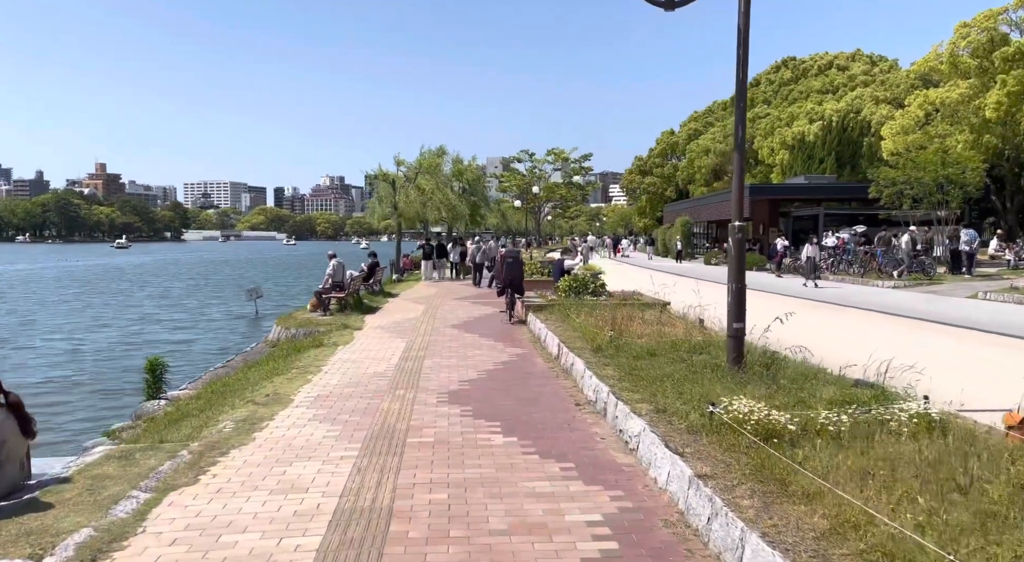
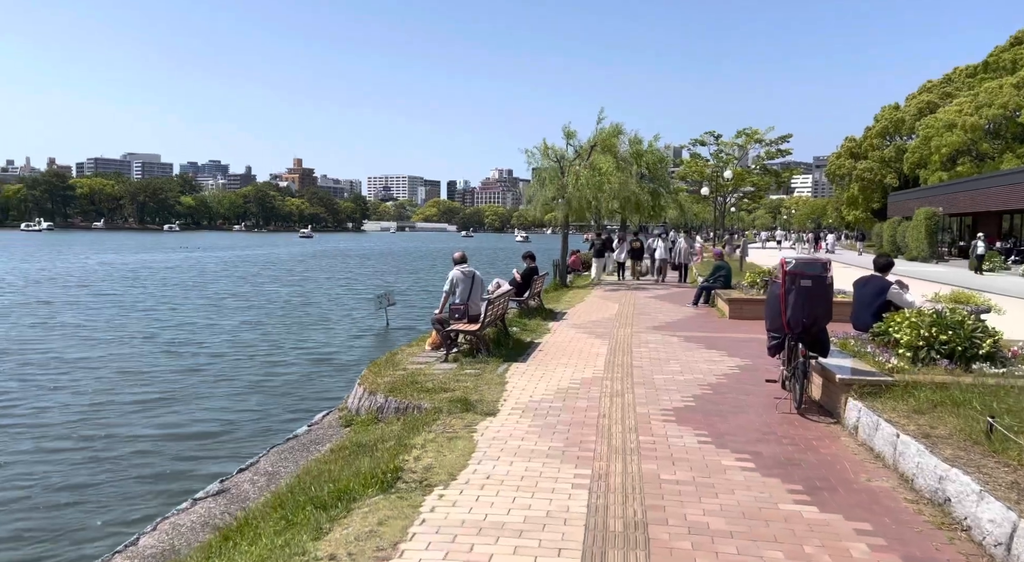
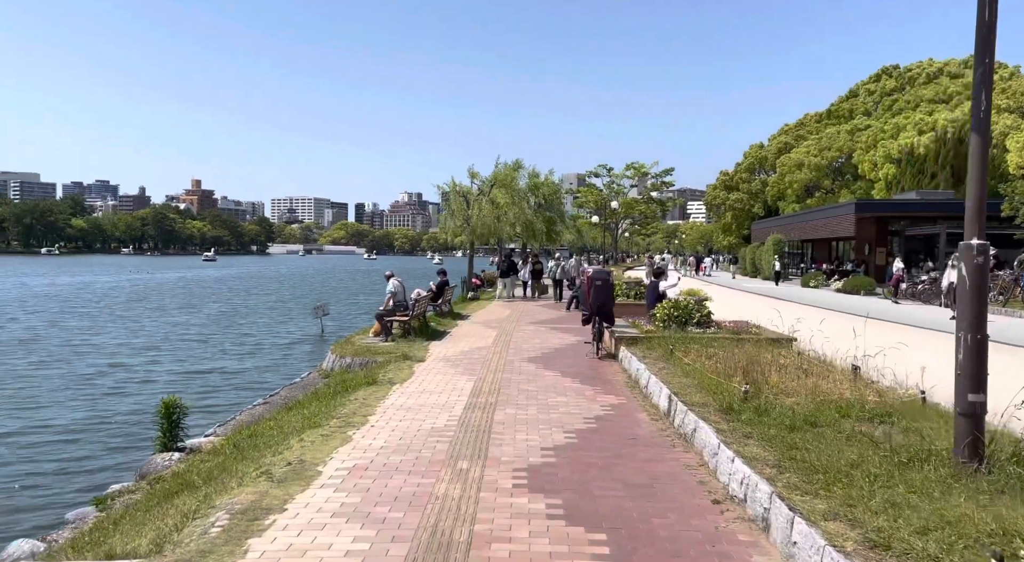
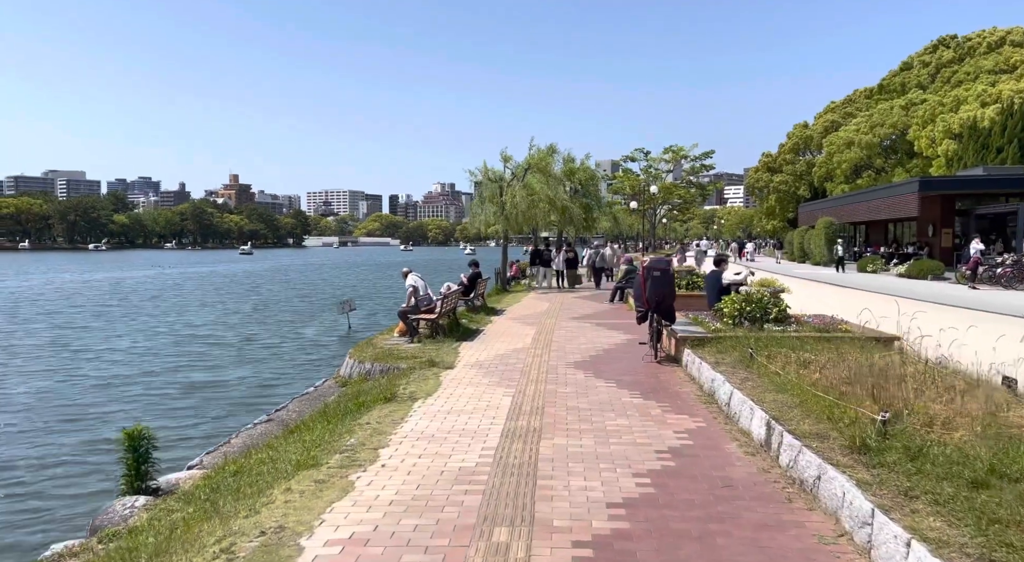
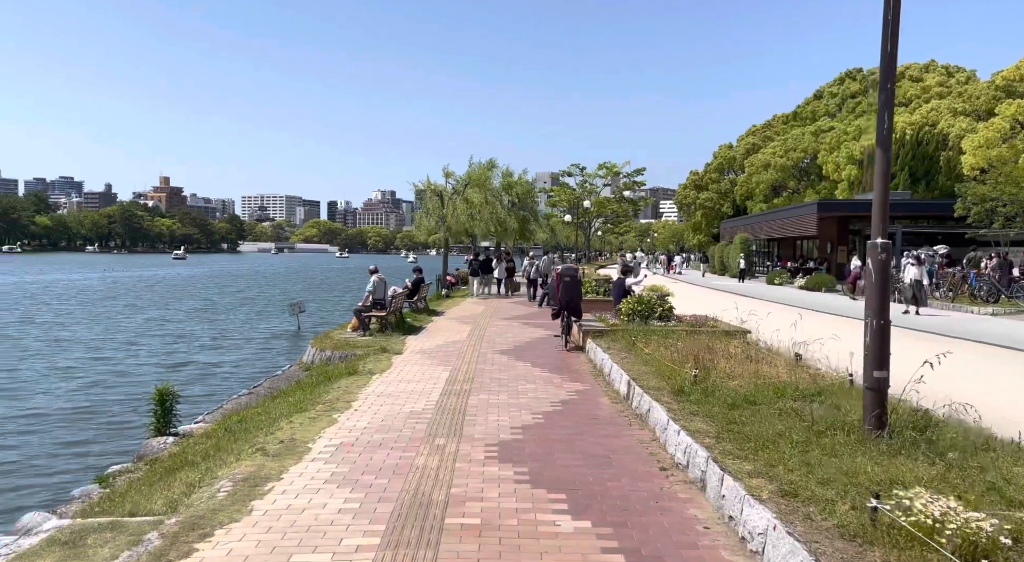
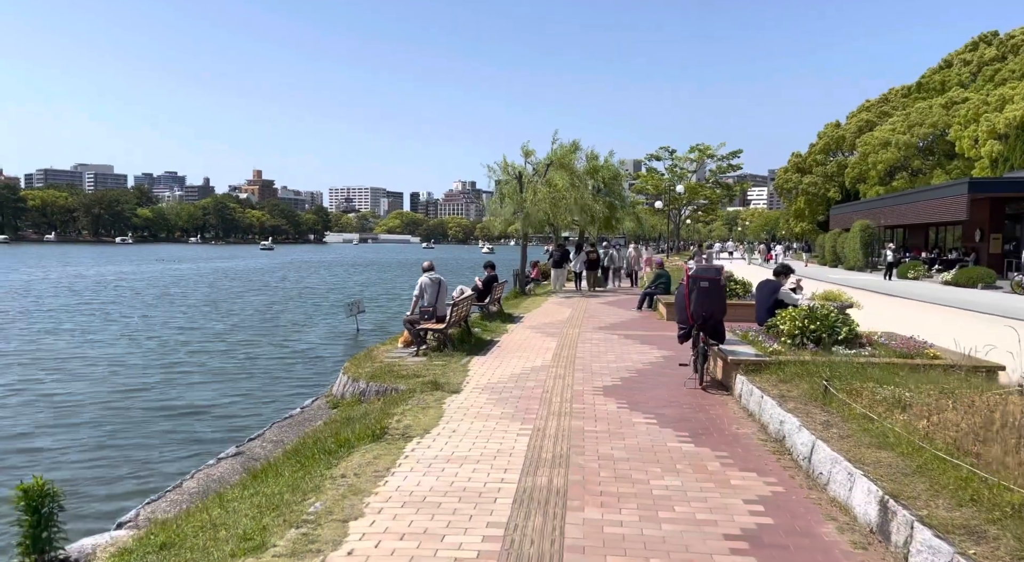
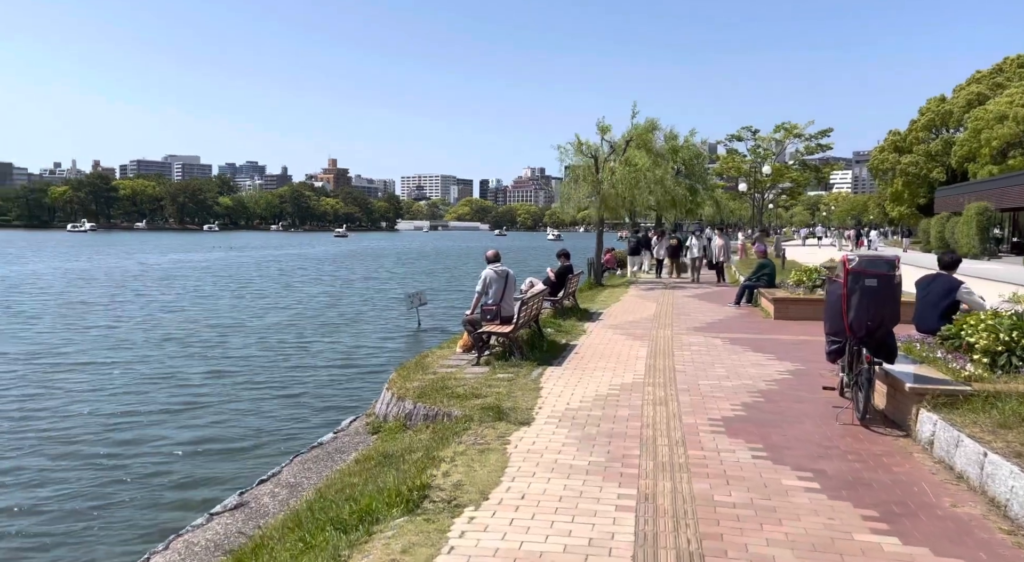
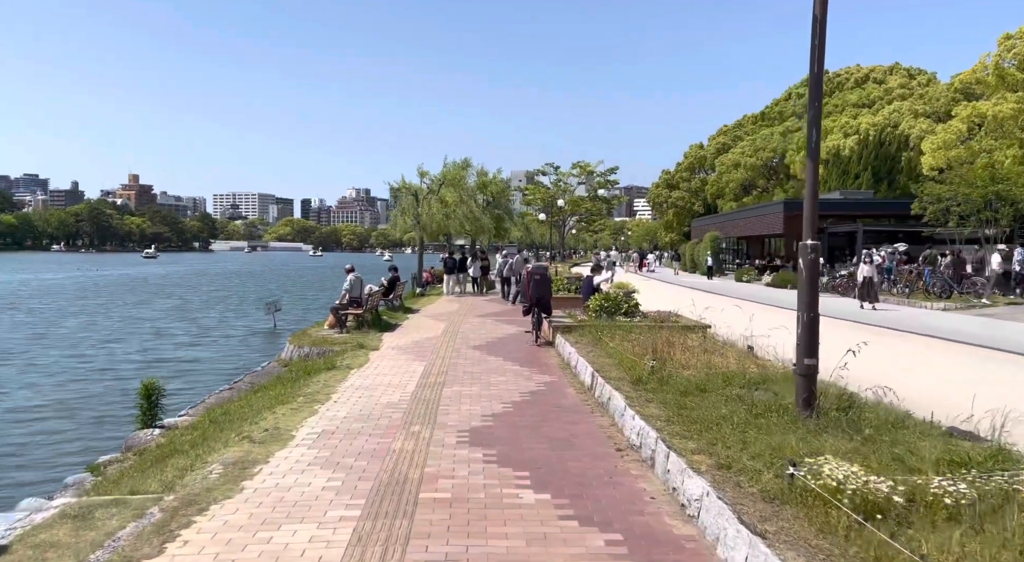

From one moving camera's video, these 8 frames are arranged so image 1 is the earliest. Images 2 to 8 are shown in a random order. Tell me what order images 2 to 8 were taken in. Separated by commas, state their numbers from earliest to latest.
8, 5, 3, 4, 6, 2, 7
